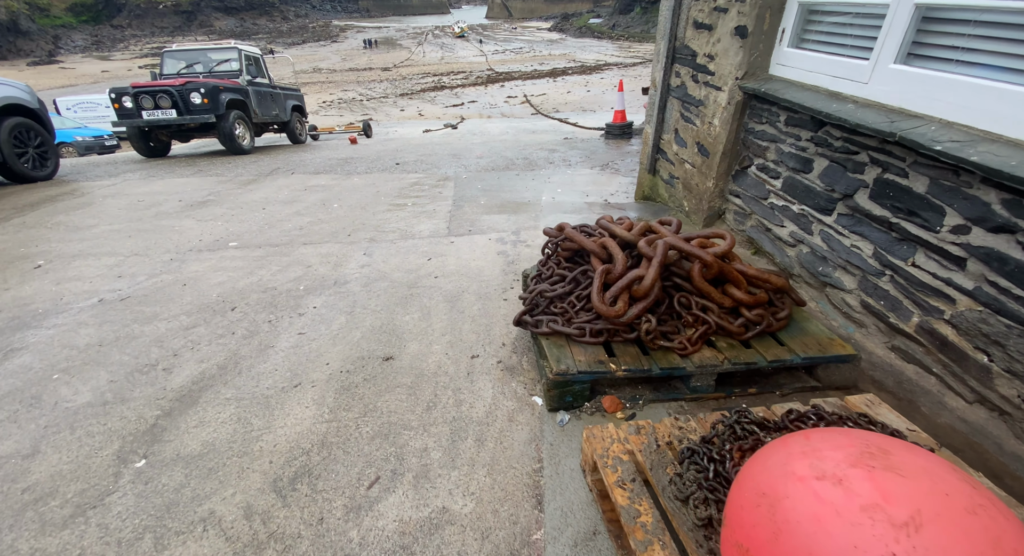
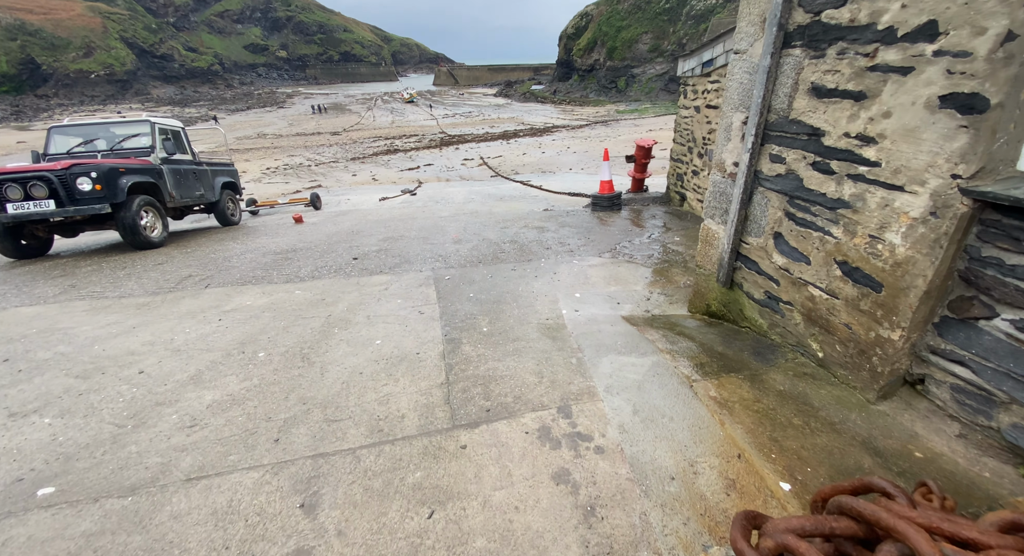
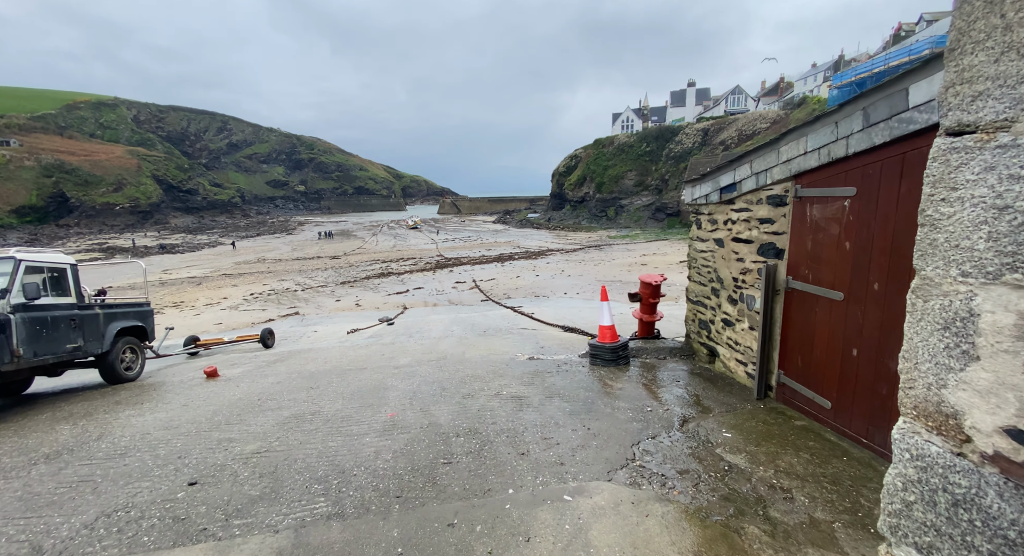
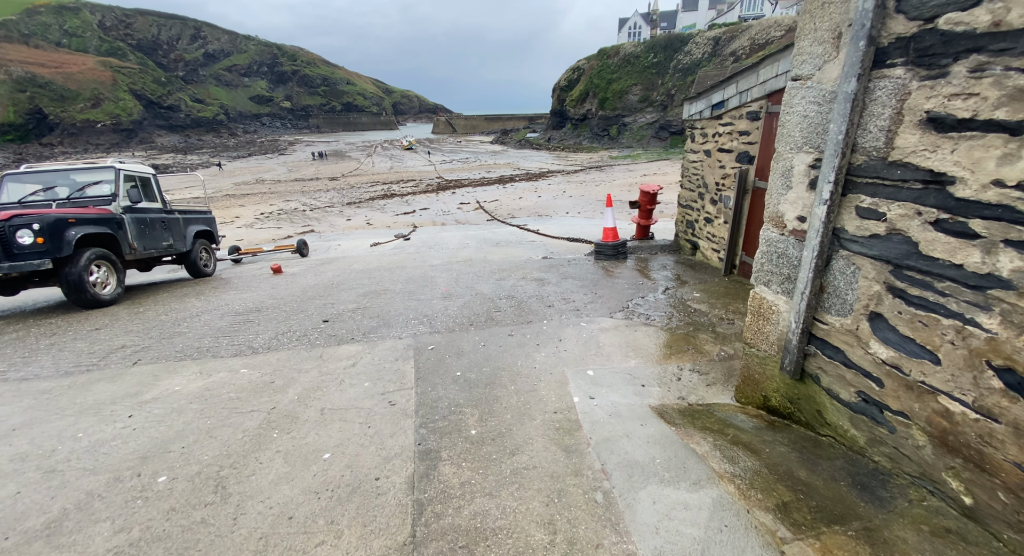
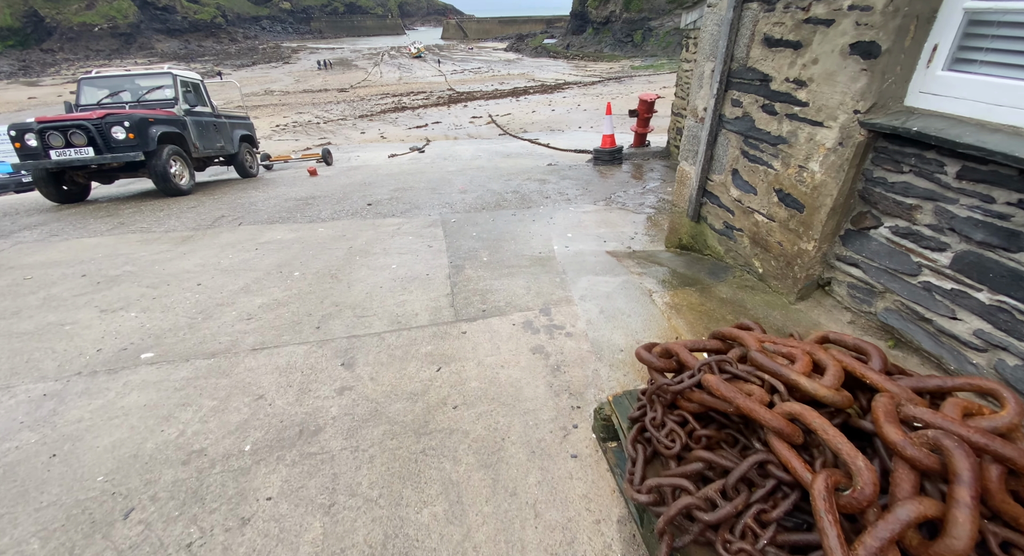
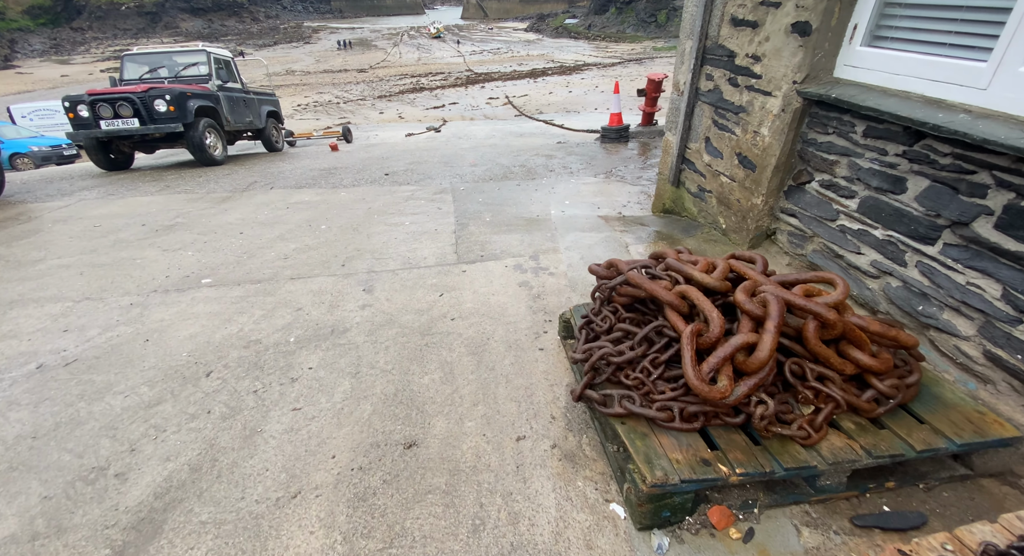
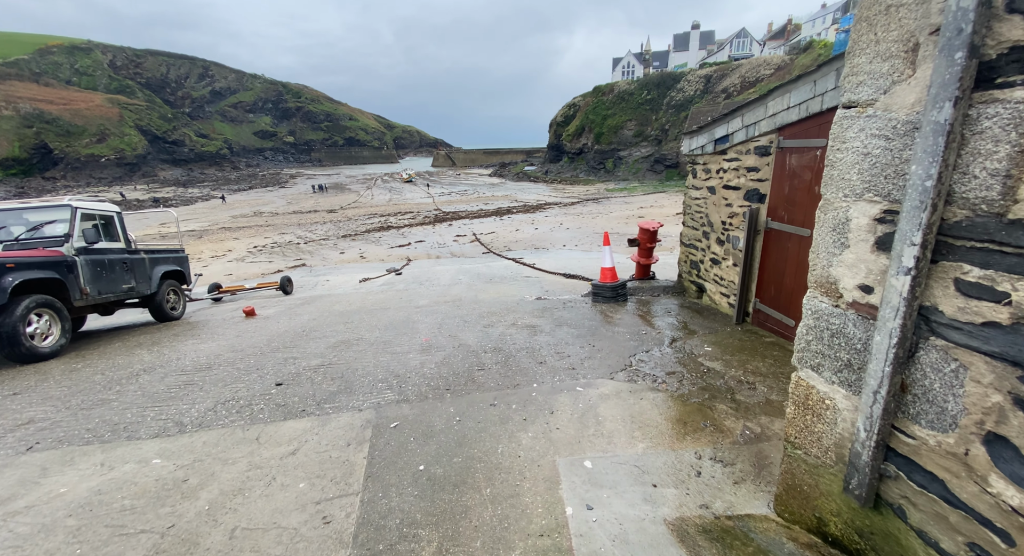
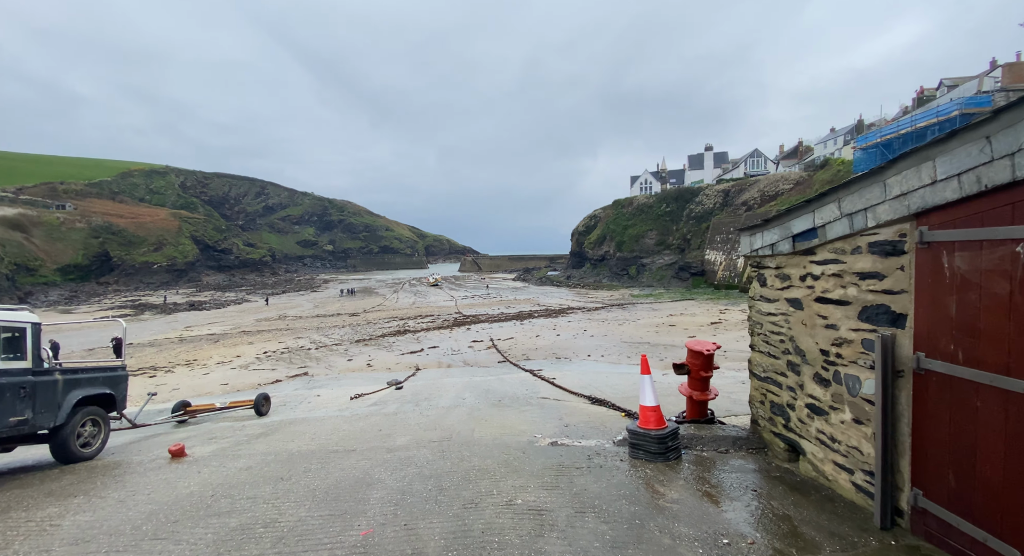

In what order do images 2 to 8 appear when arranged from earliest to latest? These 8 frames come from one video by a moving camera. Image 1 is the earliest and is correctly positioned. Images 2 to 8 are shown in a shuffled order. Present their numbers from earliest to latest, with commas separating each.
6, 5, 2, 4, 7, 3, 8
